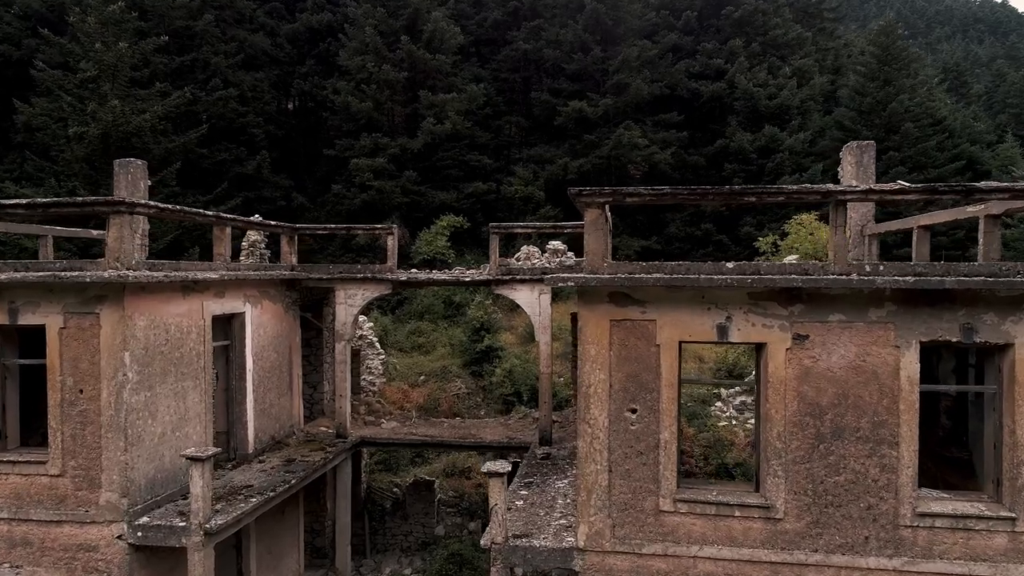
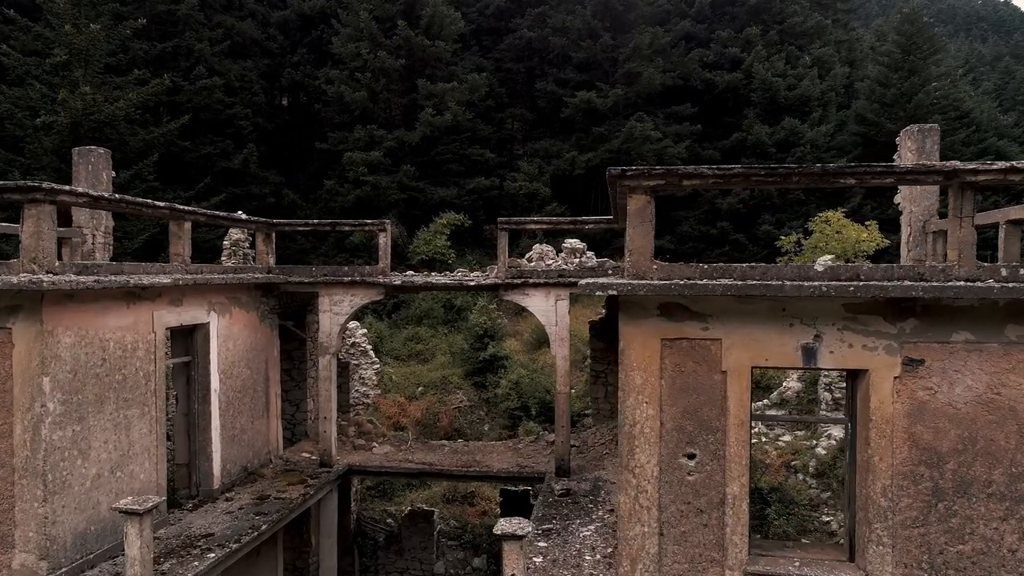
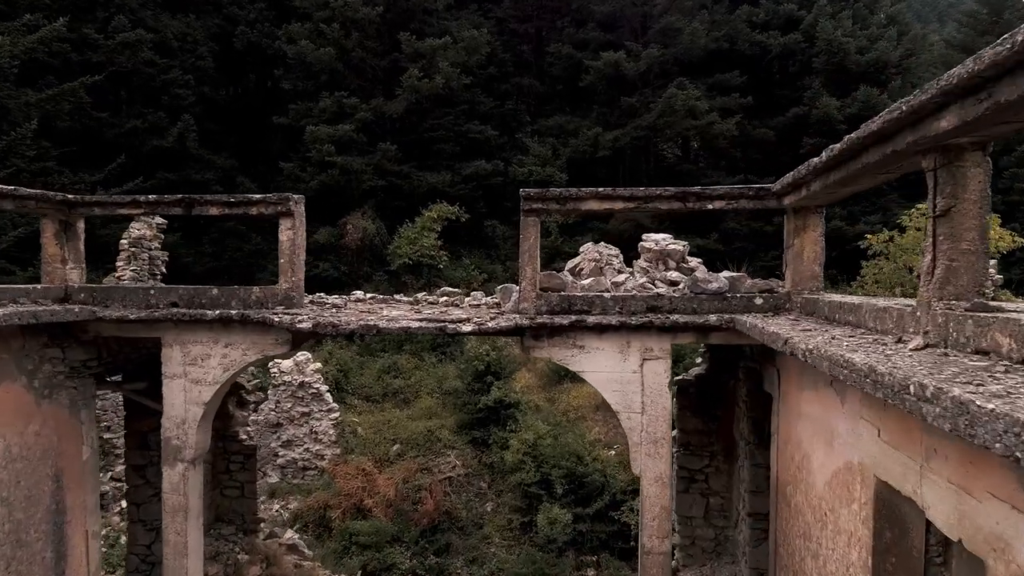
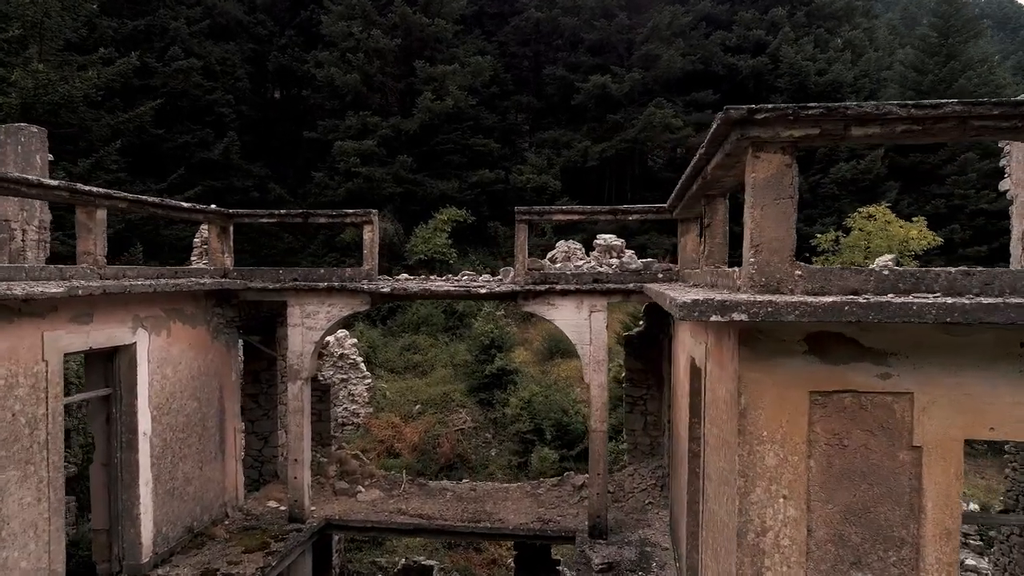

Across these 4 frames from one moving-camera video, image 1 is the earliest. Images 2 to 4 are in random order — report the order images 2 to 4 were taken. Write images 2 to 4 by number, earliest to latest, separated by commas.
2, 4, 3
